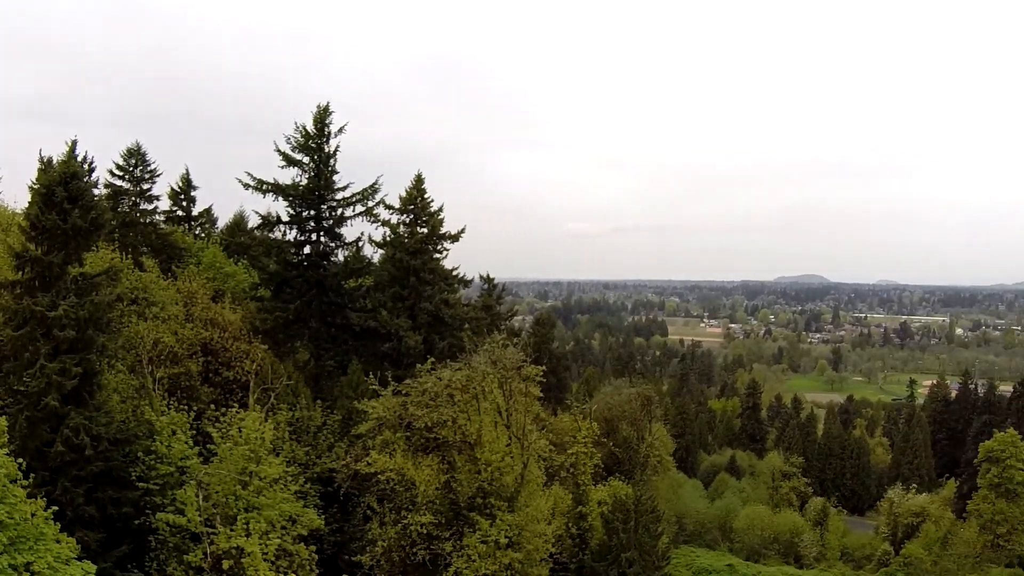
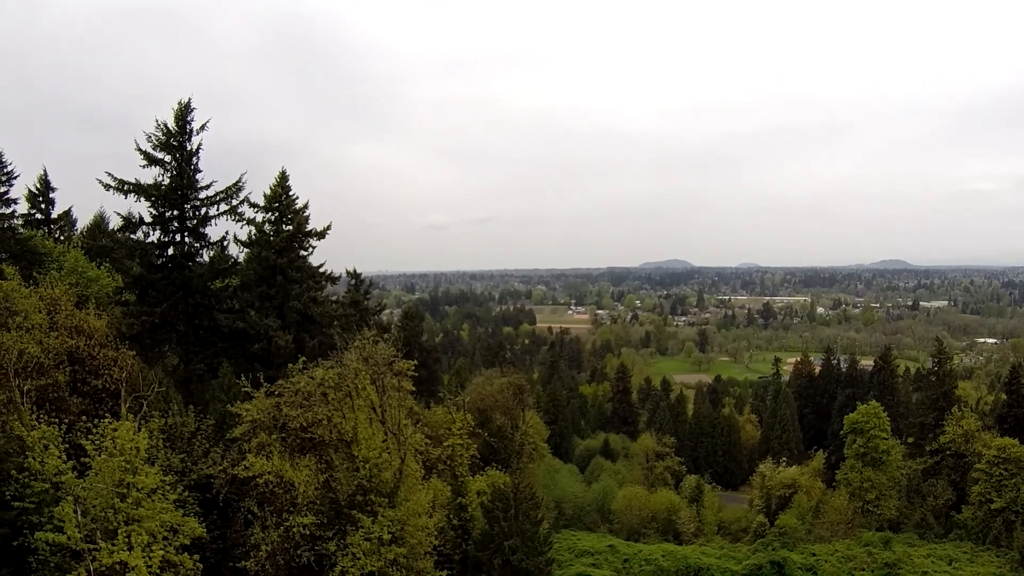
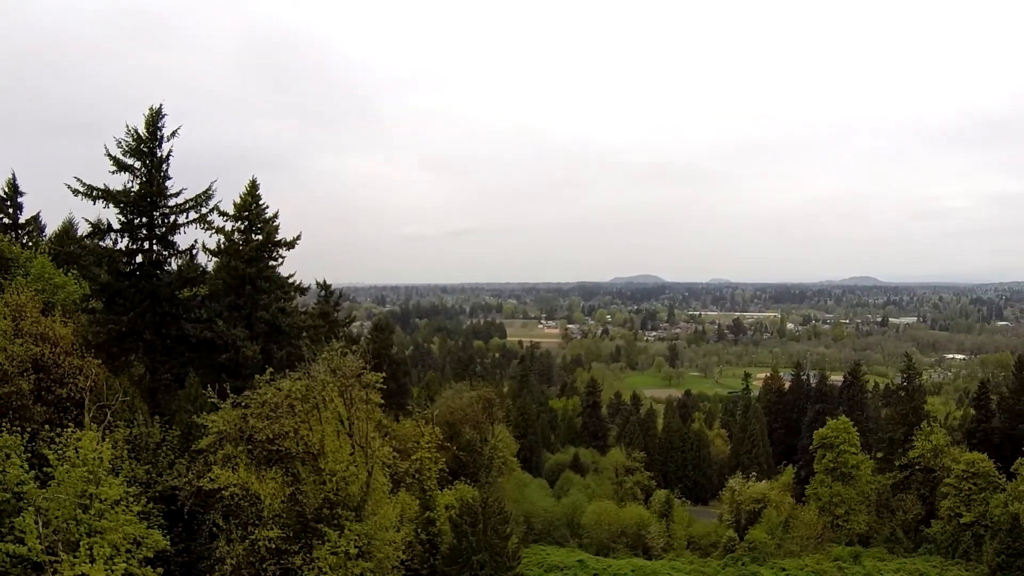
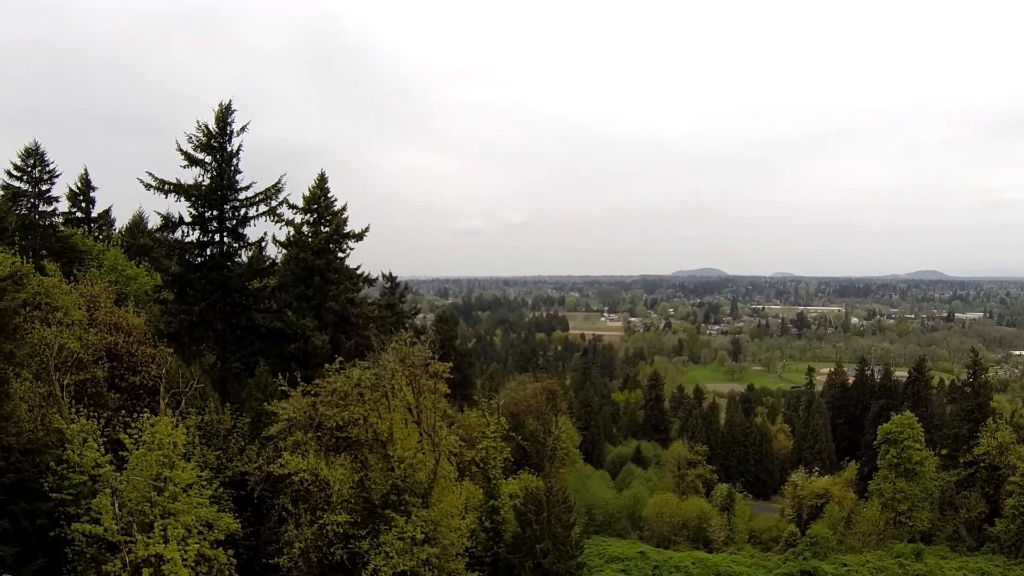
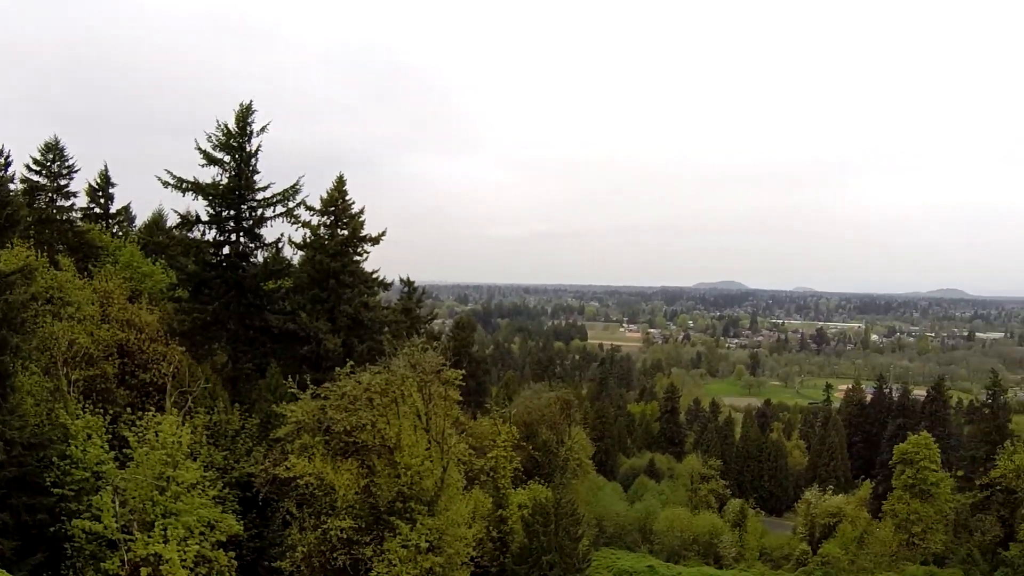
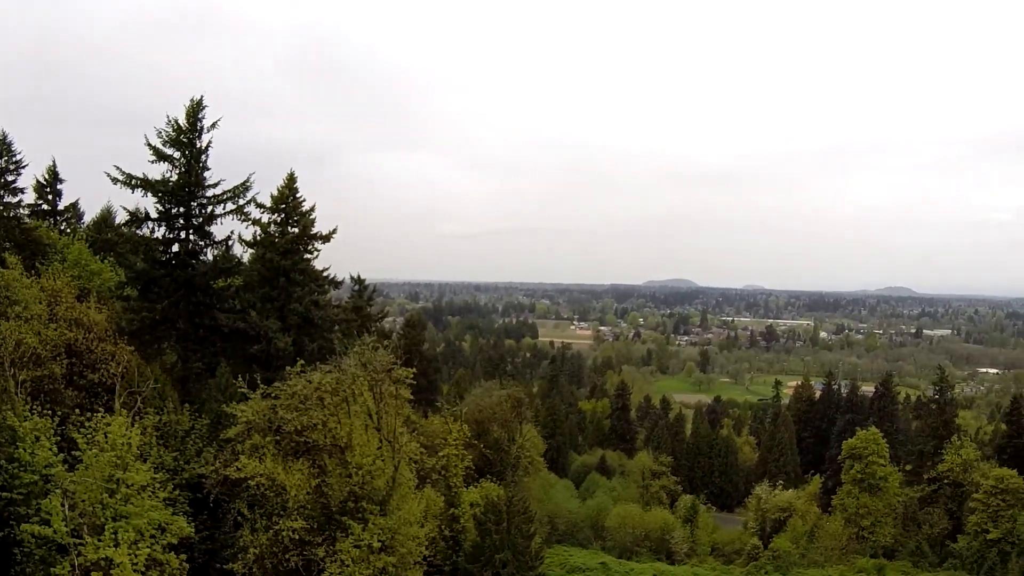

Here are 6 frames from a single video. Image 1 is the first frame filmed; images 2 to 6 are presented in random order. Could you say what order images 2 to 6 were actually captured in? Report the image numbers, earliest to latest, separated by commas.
5, 6, 3, 2, 4
